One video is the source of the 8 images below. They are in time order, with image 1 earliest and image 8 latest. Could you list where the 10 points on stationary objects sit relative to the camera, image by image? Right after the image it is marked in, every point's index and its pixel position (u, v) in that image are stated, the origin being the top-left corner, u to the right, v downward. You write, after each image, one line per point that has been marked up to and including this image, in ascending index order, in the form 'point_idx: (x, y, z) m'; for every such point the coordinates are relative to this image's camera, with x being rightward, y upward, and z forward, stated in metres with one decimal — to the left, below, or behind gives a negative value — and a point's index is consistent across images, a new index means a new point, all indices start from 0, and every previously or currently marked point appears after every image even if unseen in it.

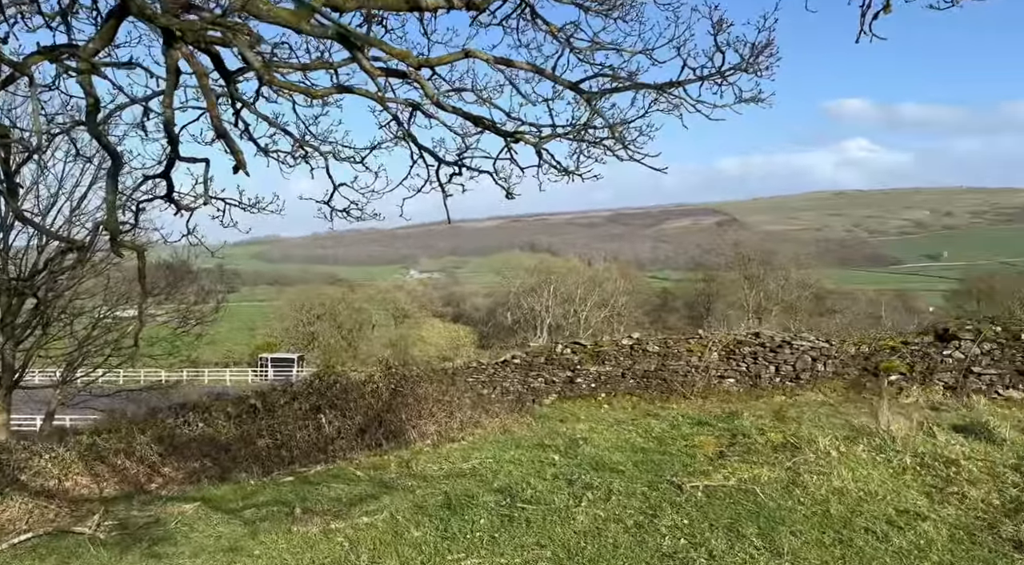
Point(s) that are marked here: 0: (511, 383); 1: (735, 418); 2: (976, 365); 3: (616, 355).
0: (0.0, -1.0, +9.8) m
1: (+1.4, -0.8, +6.0) m
2: (+5.0, -0.9, +10.5) m
3: (+1.1, -0.8, +9.9) m
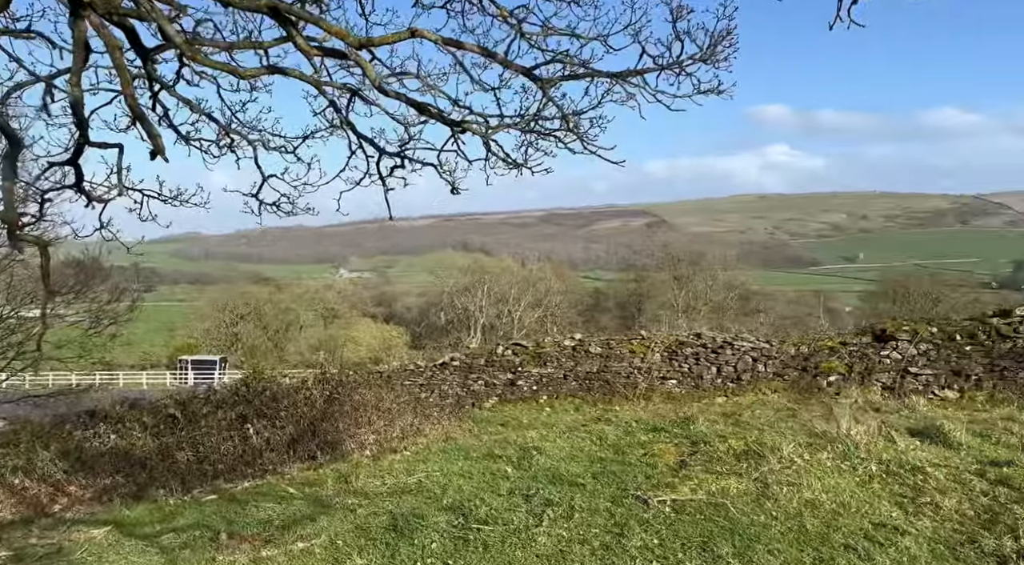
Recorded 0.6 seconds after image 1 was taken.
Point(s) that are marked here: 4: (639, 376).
0: (-0.6, -1.0, +9.4) m
1: (+1.1, -0.8, +5.7) m
2: (+4.3, -0.9, +10.5) m
3: (+0.5, -0.7, +9.7) m
4: (+1.2, -0.9, +9.4) m
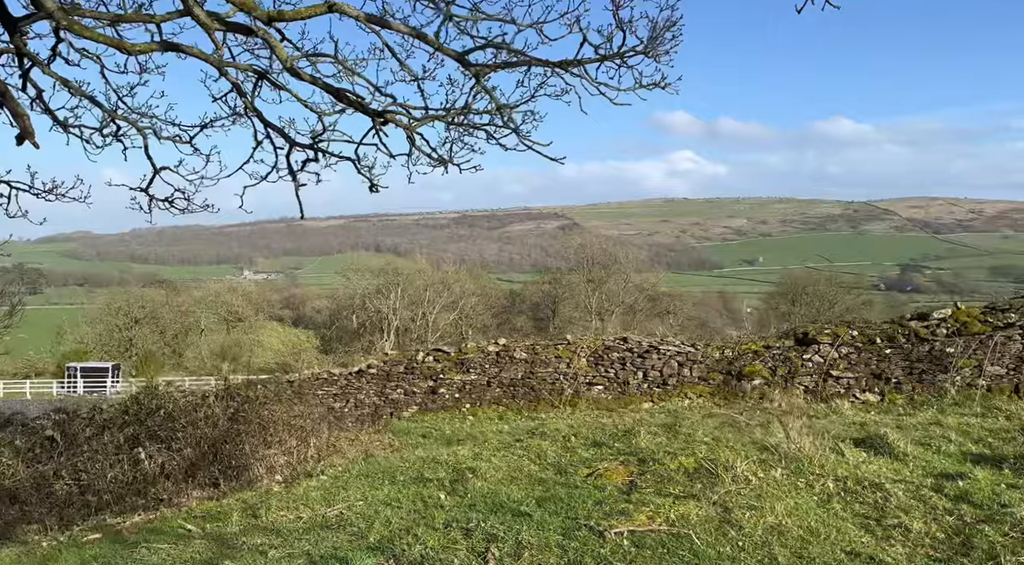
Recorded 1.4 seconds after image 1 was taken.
0: (-1.3, -1.0, +8.9) m
1: (+0.6, -0.8, +5.4) m
2: (+3.4, -0.9, +10.4) m
3: (-0.3, -0.8, +9.2) m
4: (+0.5, -0.9, +9.0) m
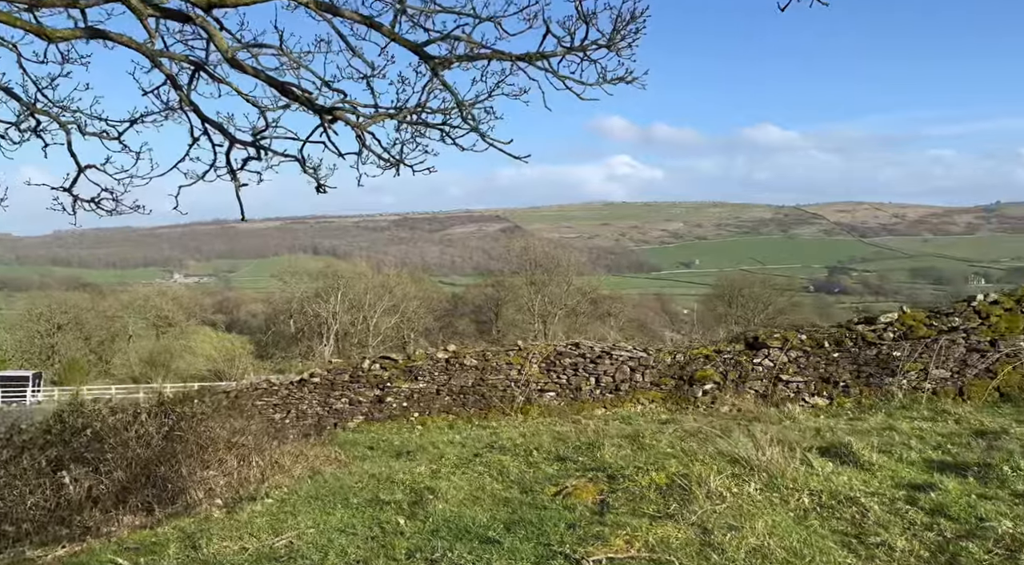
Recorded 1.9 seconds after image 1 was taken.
0: (-1.8, -1.1, +8.5) m
1: (+0.4, -0.9, +5.1) m
2: (+2.9, -0.9, +10.3) m
3: (-0.7, -0.8, +8.9) m
4: (0.0, -1.0, +8.7) m
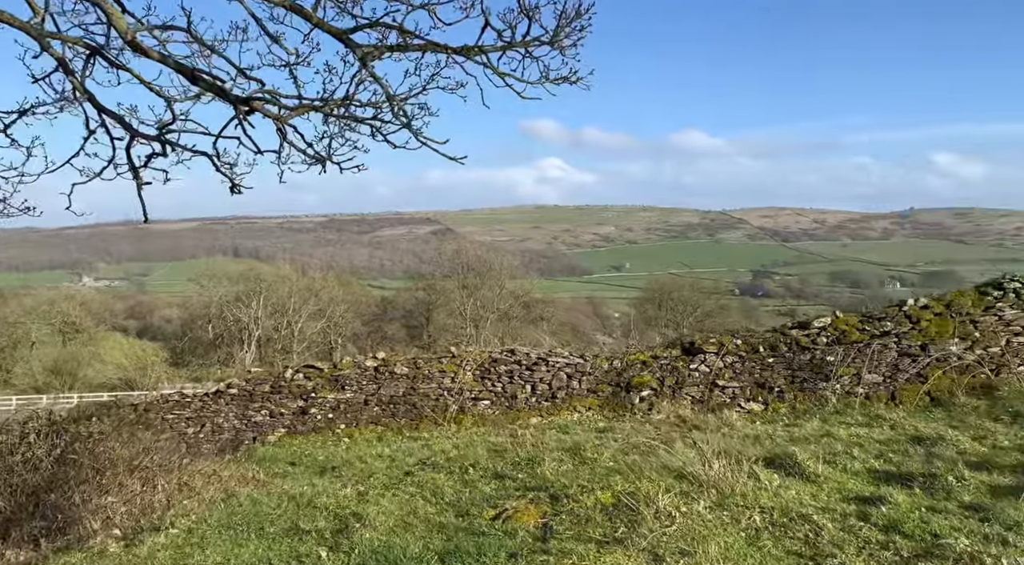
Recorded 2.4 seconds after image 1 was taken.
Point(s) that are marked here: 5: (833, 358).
0: (-2.4, -1.1, +8.1) m
1: (+0.1, -0.9, +4.8) m
2: (+2.2, -1.0, +10.2) m
3: (-1.3, -0.8, +8.5) m
4: (-0.6, -1.0, +8.4) m
5: (+3.4, -0.8, +10.3) m
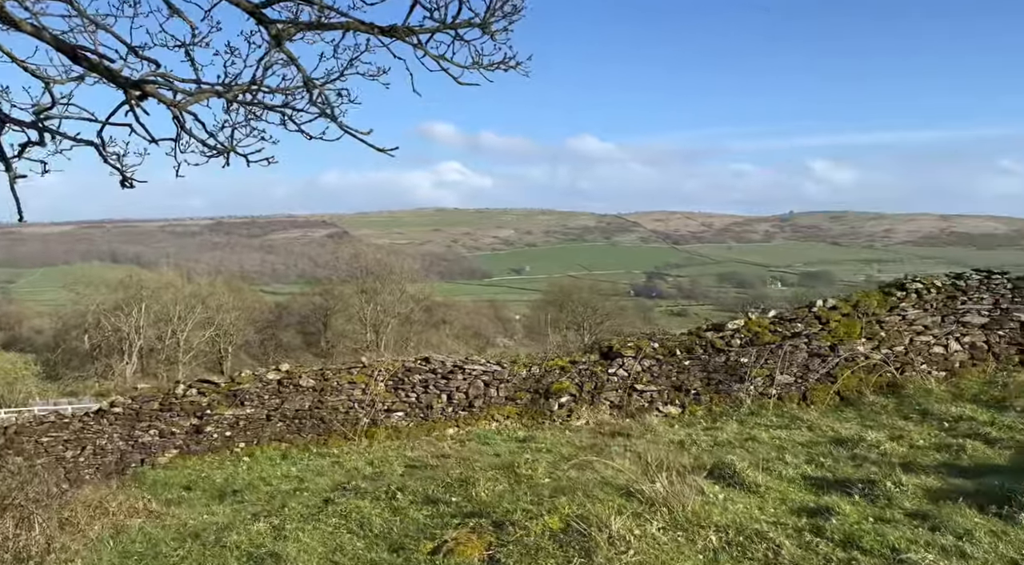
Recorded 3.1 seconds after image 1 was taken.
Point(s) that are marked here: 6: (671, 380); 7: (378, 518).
0: (-3.0, -1.2, +7.5) m
1: (-0.2, -0.9, +4.5) m
2: (+1.3, -1.0, +10.0) m
3: (-2.0, -0.9, +8.0) m
4: (-1.3, -1.0, +8.0) m
5: (+2.5, -0.8, +10.3) m
6: (+1.6, -1.0, +10.0) m
7: (-0.5, -0.9, +3.7) m
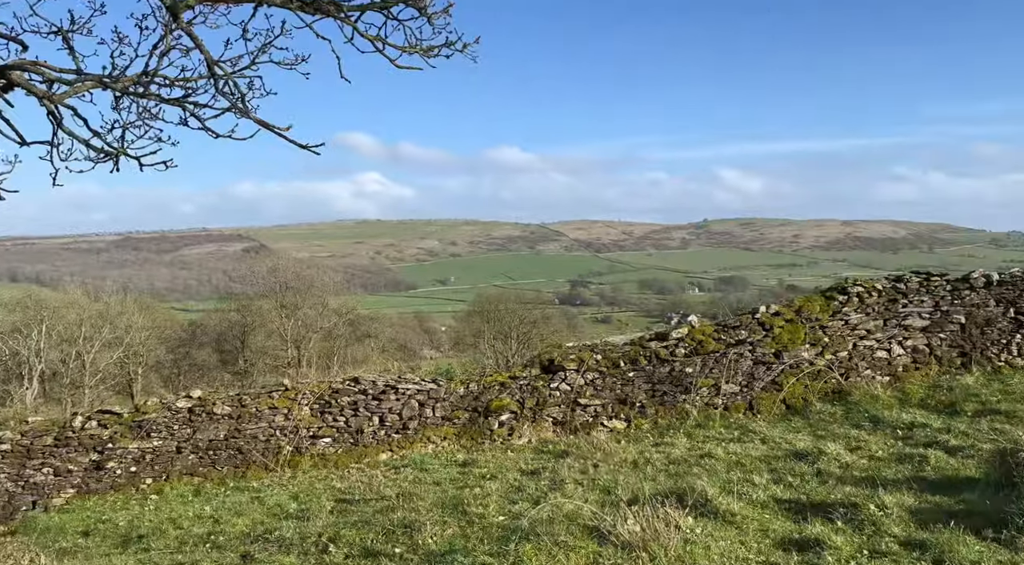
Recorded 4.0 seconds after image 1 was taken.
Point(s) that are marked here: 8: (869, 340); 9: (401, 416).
0: (-3.4, -1.3, +6.6) m
1: (-0.4, -1.0, +3.9) m
2: (+0.6, -1.1, +9.5) m
3: (-2.5, -1.0, +7.3) m
4: (-1.7, -1.1, +7.3) m
5: (+1.8, -0.9, +9.9) m
6: (+1.0, -1.1, +9.6) m
7: (-0.7, -0.9, +3.1) m
8: (+3.6, -0.6, +10.0) m
9: (-0.9, -1.0, +7.5) m
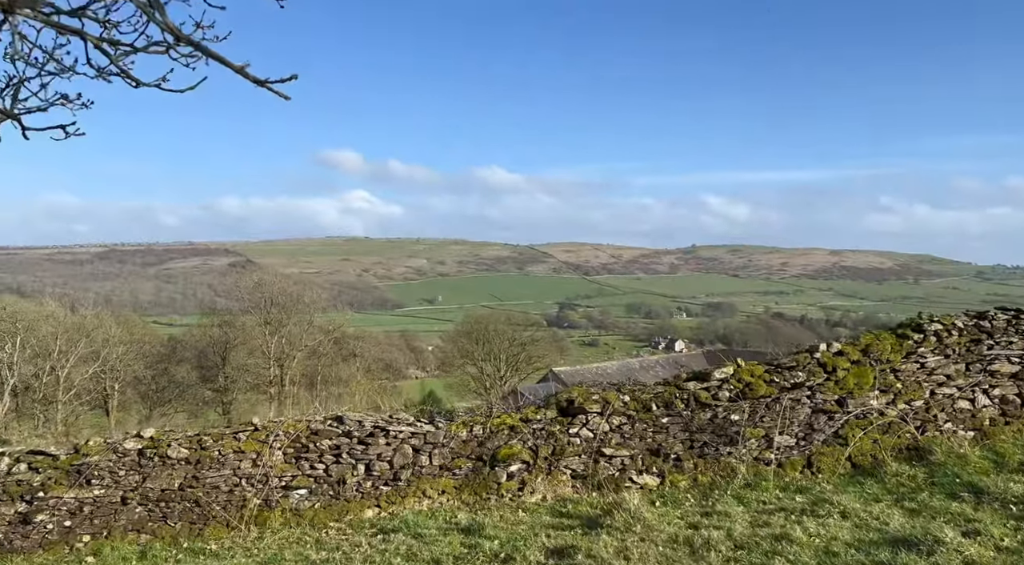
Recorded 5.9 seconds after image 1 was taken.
0: (-3.3, -1.4, +5.0) m
1: (-0.2, -1.1, +2.3) m
2: (+0.7, -1.3, +7.9) m
3: (-2.4, -1.1, +5.6) m
4: (-1.6, -1.3, +5.7) m
5: (+1.9, -1.1, +8.3) m
6: (+1.1, -1.3, +8.0) m
7: (-0.5, -1.0, +1.5) m
8: (+3.8, -0.9, +8.4) m
9: (-0.7, -1.2, +5.9) m
